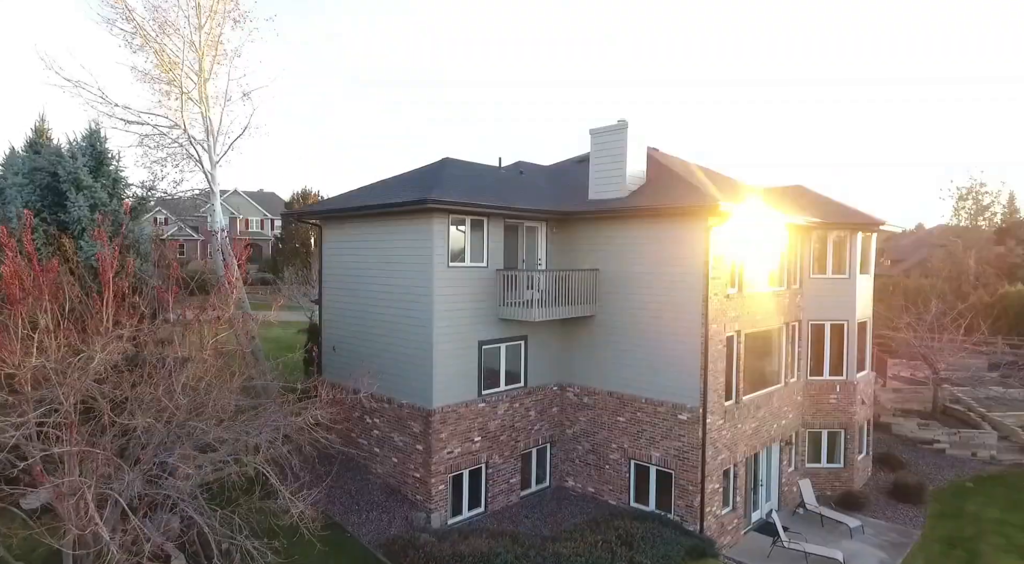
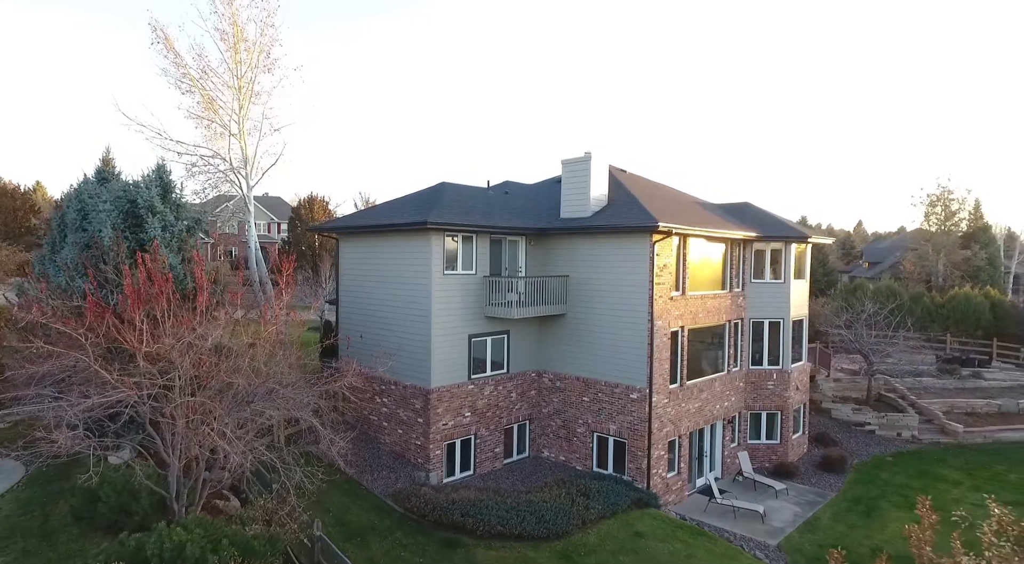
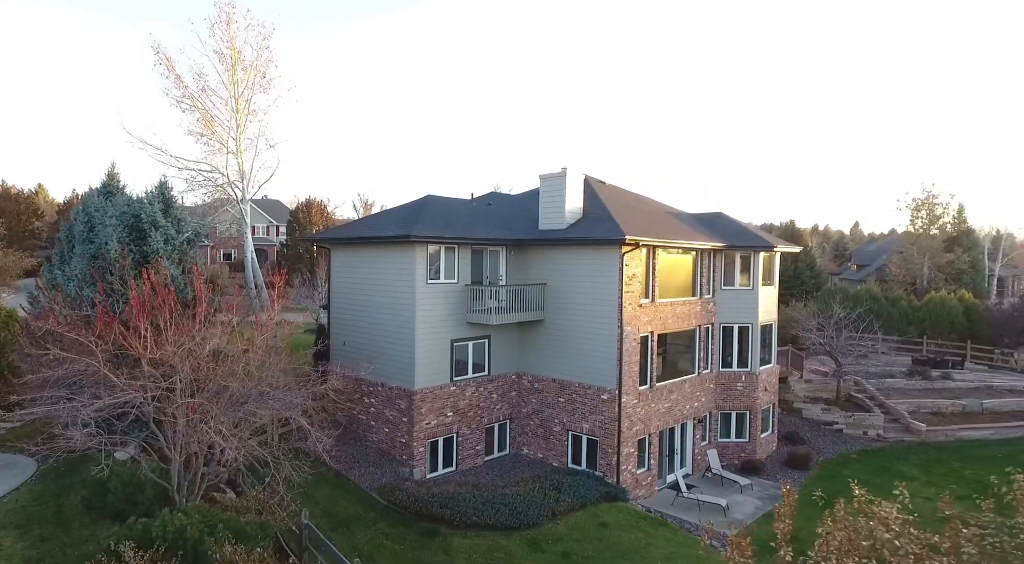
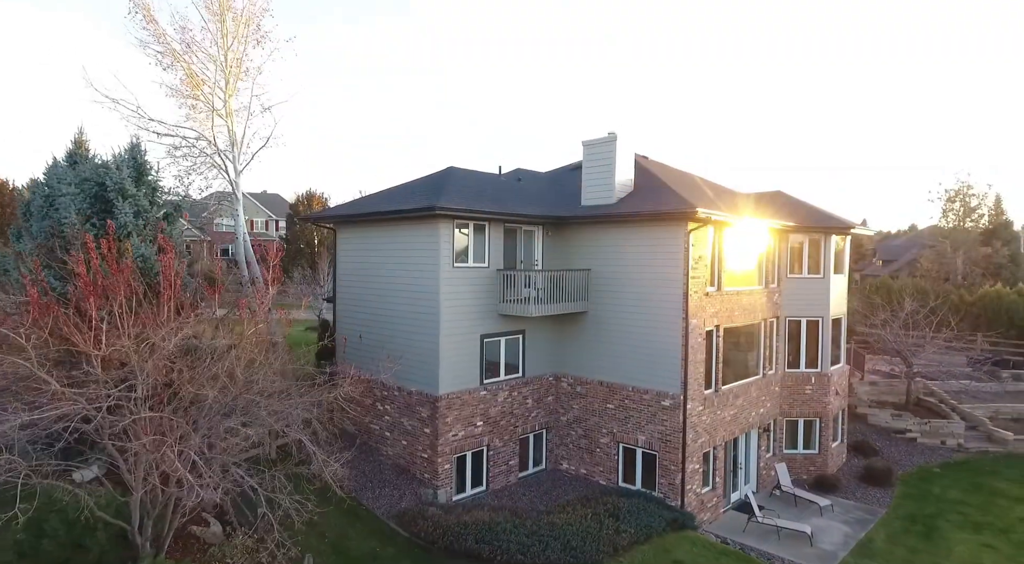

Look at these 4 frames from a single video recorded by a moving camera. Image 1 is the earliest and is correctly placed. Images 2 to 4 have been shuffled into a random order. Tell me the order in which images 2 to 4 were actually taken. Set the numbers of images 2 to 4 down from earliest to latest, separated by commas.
4, 2, 3
